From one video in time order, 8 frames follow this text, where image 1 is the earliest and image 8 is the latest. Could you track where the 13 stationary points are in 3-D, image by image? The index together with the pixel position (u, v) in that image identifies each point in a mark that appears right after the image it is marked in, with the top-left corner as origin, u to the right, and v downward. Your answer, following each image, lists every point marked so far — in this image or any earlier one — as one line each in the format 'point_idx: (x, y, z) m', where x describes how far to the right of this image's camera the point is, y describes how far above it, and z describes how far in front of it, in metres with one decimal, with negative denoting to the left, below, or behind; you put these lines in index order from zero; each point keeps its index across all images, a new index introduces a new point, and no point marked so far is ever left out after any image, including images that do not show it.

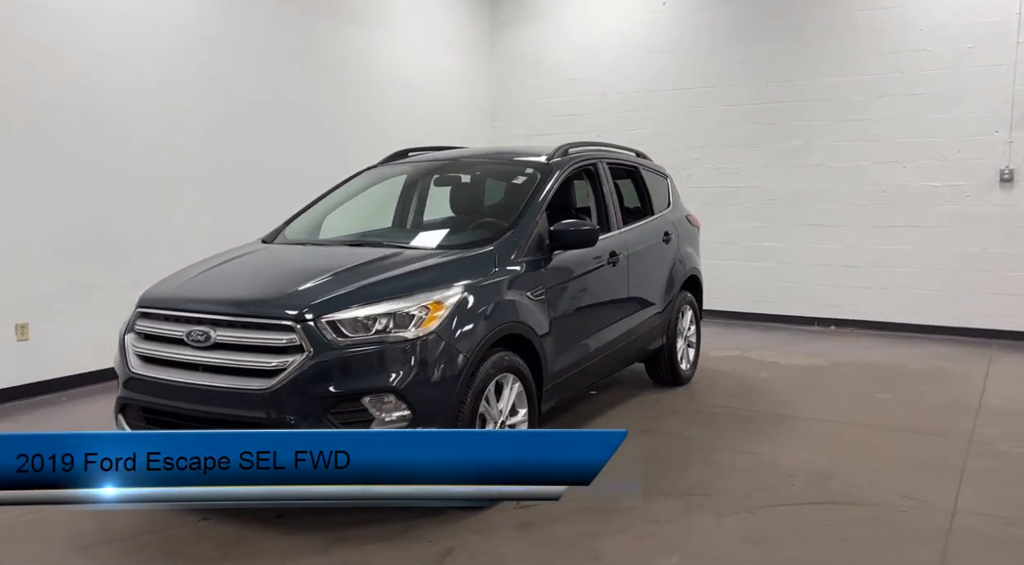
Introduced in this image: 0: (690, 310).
0: (+1.2, -0.2, +5.9) m
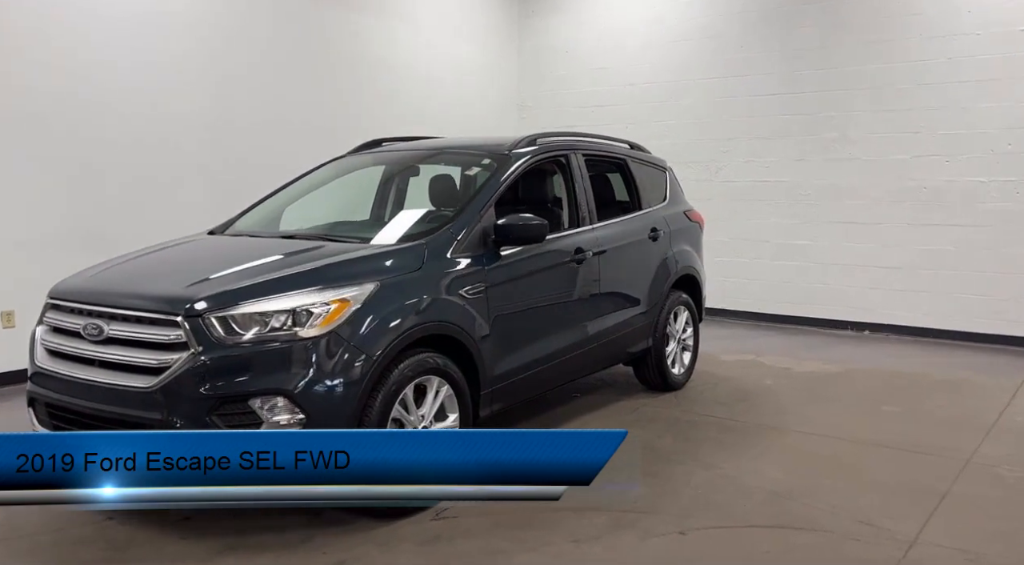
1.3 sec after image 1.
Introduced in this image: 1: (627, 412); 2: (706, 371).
0: (+1.2, -0.2, +5.6) m
1: (+0.7, -0.8, +4.9) m
2: (+1.4, -0.7, +6.1) m
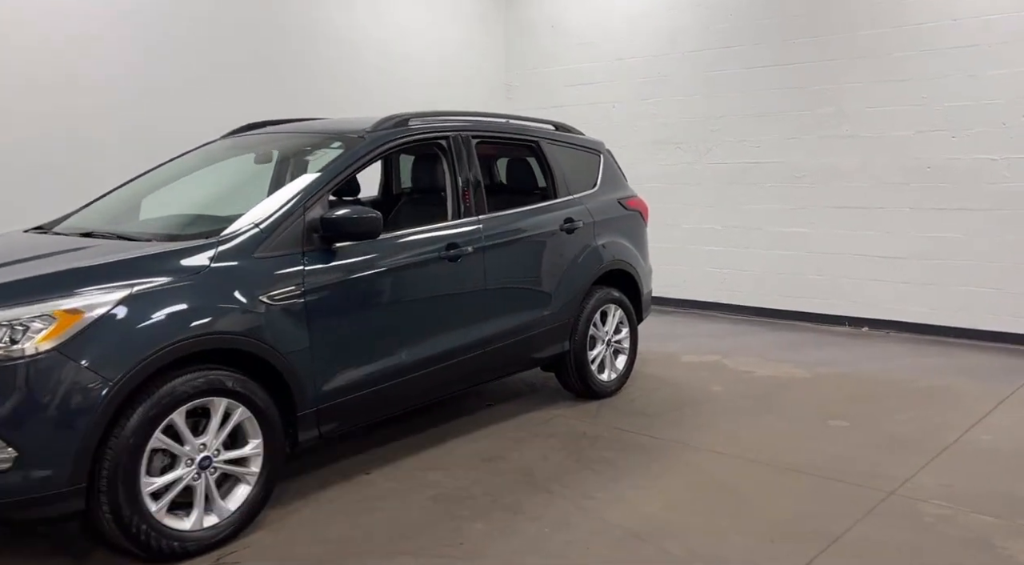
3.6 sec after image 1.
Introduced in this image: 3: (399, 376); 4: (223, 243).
0: (+0.6, -0.2, +5.0) m
1: (+0.1, -0.7, +4.4) m
2: (+0.9, -0.6, +5.5) m
3: (-0.5, -0.4, +3.6) m
4: (-1.1, +0.1, +3.1) m
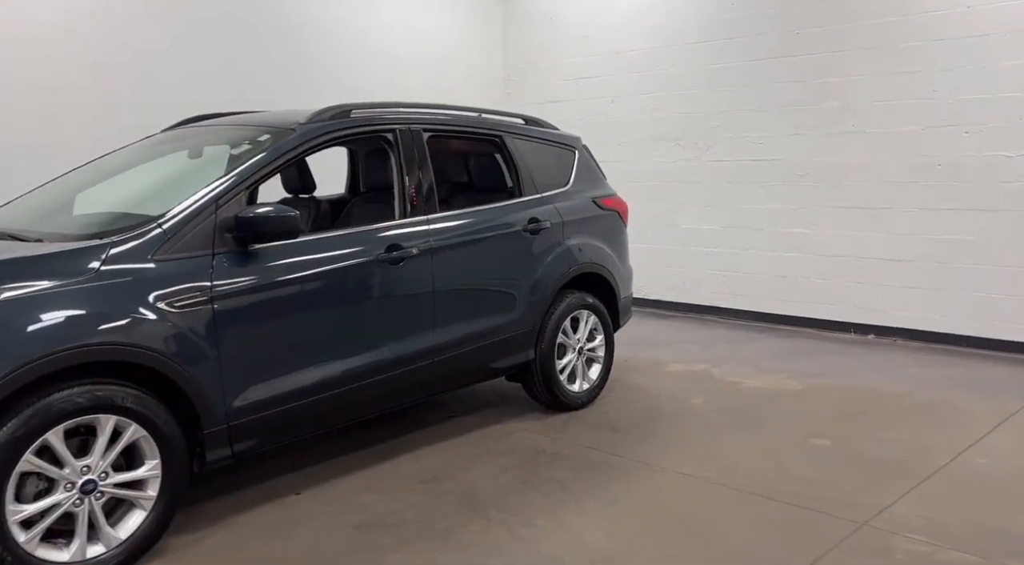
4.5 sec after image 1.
0: (+0.4, -0.2, +4.7) m
1: (-0.1, -0.8, +4.1) m
2: (+0.7, -0.6, +5.2) m
3: (-0.7, -0.4, +3.3) m
4: (-1.3, +0.1, +2.8) m
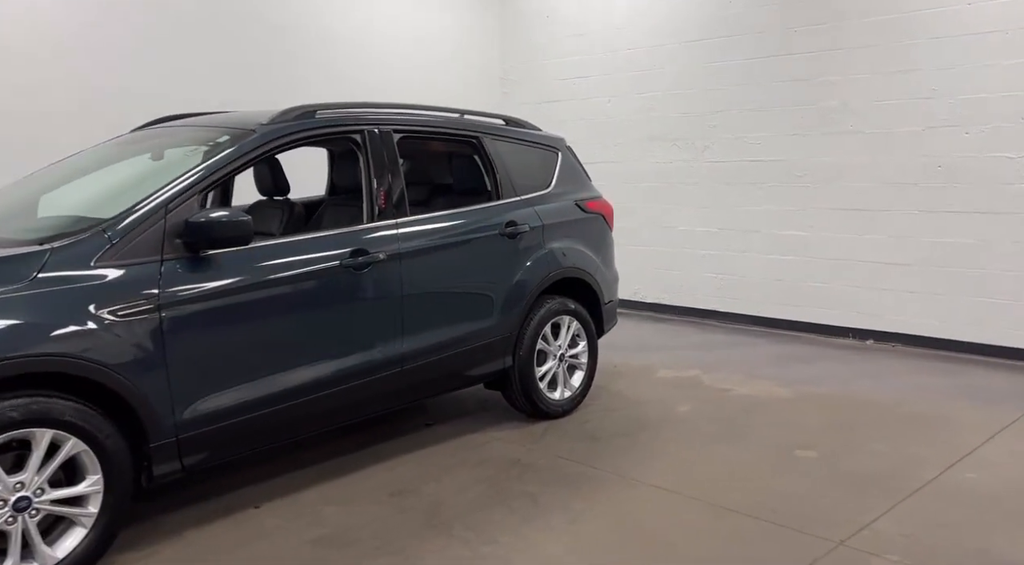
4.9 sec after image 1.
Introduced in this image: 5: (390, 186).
0: (+0.3, -0.2, +4.6) m
1: (-0.2, -0.8, +3.9) m
2: (+0.6, -0.7, +5.1) m
3: (-0.9, -0.5, +3.2) m
4: (-1.4, +0.1, +2.7) m
5: (-0.5, +0.4, +3.7) m
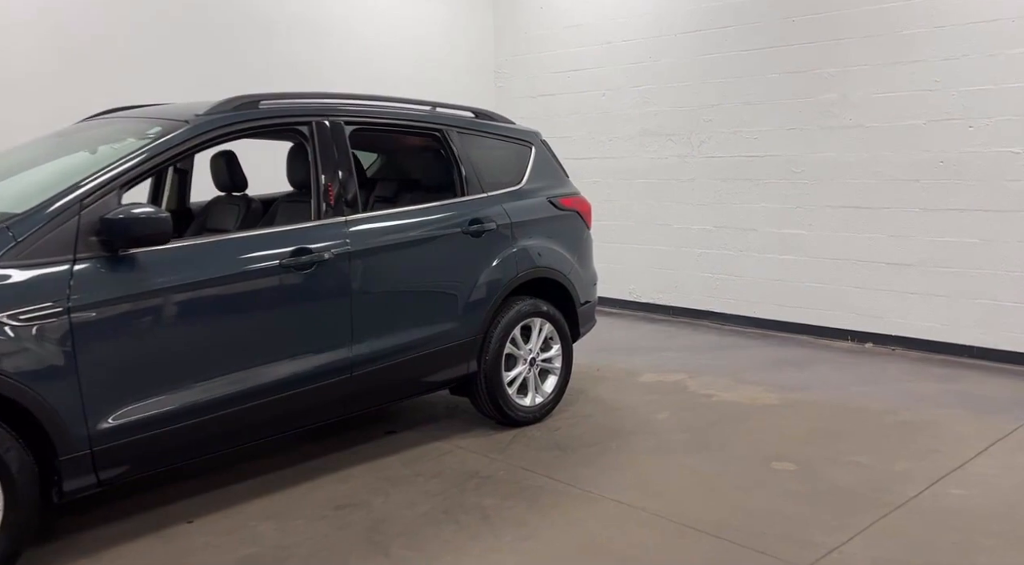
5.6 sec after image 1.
0: (+0.2, -0.2, +4.4) m
1: (-0.4, -0.8, +3.7) m
2: (+0.5, -0.7, +4.9) m
3: (-1.0, -0.5, +3.0) m
4: (-1.6, +0.1, +2.5) m
5: (-0.7, +0.4, +3.5) m
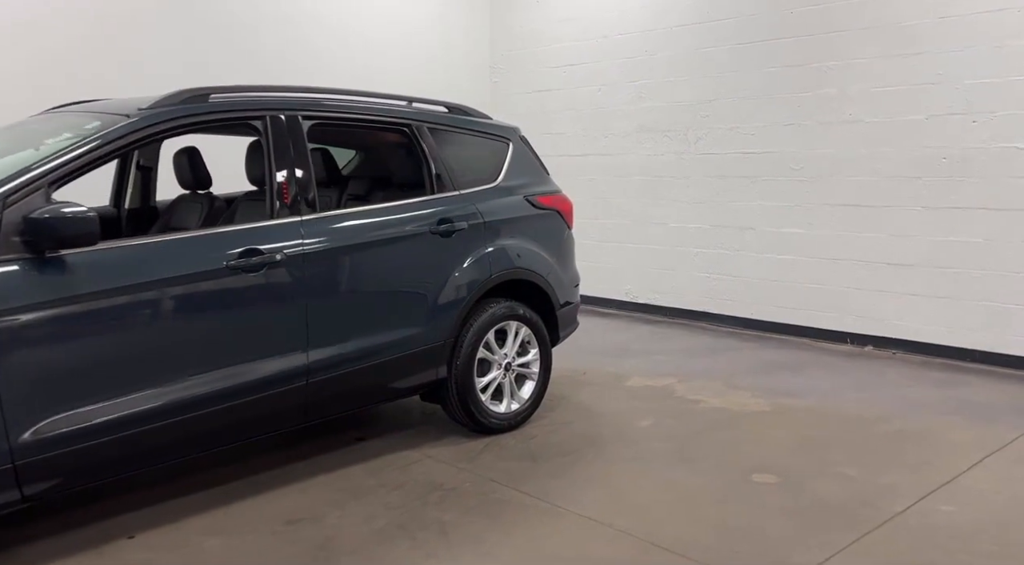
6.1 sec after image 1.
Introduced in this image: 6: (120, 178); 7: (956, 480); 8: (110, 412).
0: (+0.1, -0.2, +4.2) m
1: (-0.5, -0.8, +3.6) m
2: (+0.4, -0.7, +4.7) m
3: (-1.2, -0.5, +2.9) m
4: (-1.8, +0.1, +2.4) m
5: (-0.9, +0.4, +3.4) m
6: (-2.0, +0.5, +4.2) m
7: (+1.8, -0.8, +3.4) m
8: (-1.3, -0.4, +2.7) m
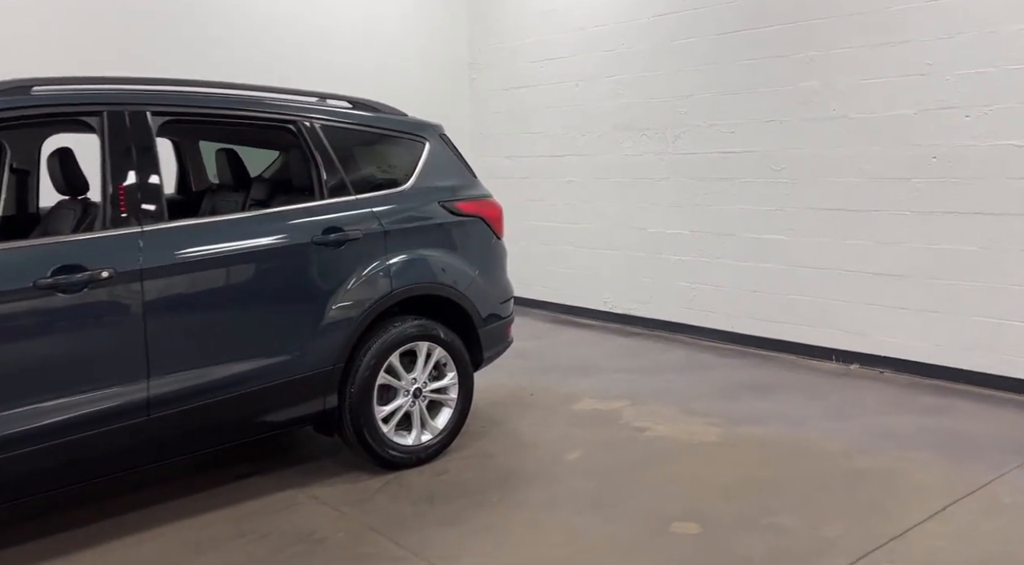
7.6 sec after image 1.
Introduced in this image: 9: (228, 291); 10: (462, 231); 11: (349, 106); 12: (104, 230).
0: (-0.3, -0.3, +3.7) m
1: (-0.9, -0.9, +3.1) m
2: (0.0, -0.7, +4.2) m
3: (-1.6, -0.5, +2.5) m
4: (-2.2, 0.0, +2.0) m
5: (-1.3, +0.3, +3.0) m
6: (-2.3, +0.5, +3.8) m
7: (+1.4, -0.9, +2.9) m
8: (-1.8, -0.5, +2.3) m
9: (-1.1, -0.1, +3.0) m
10: (-0.2, +0.2, +3.9) m
11: (-0.7, +0.8, +3.8) m
12: (-1.4, +0.2, +2.9) m
